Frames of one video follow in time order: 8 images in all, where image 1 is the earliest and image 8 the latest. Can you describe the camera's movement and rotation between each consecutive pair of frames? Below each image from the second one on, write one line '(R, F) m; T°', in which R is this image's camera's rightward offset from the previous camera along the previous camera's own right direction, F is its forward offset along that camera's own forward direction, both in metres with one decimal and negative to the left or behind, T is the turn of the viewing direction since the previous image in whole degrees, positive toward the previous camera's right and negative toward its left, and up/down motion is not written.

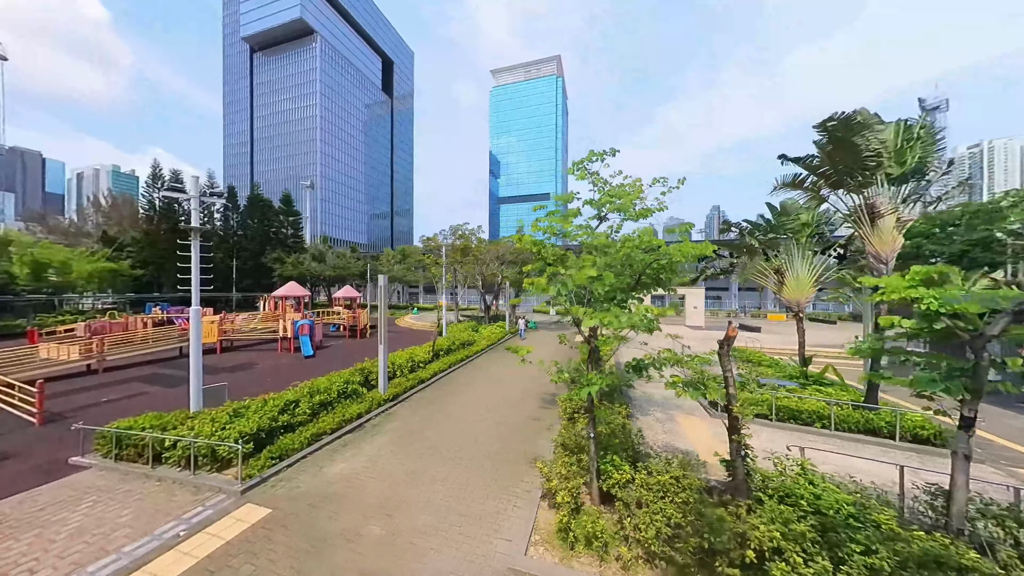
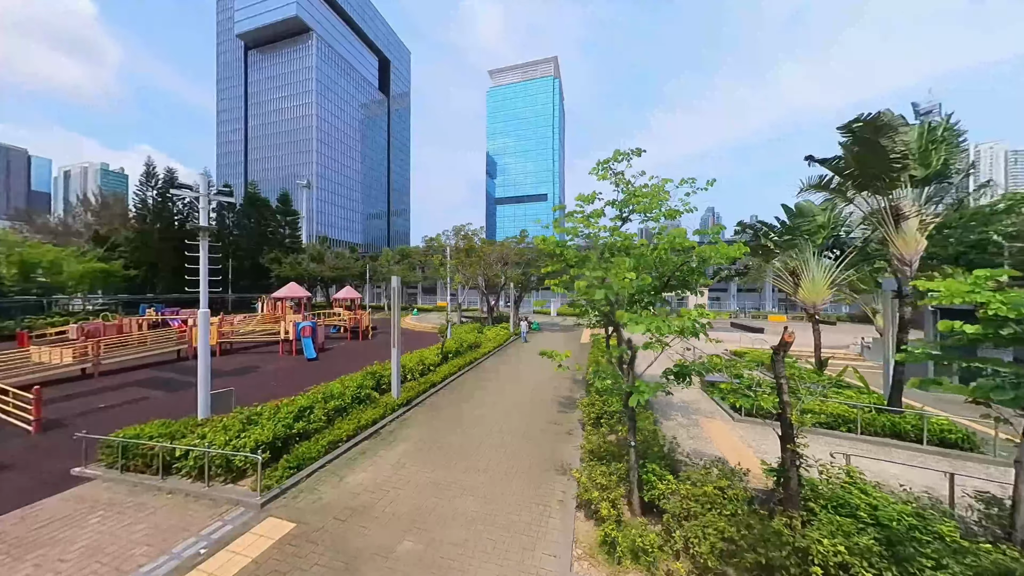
(-0.4, +0.1) m; +1°
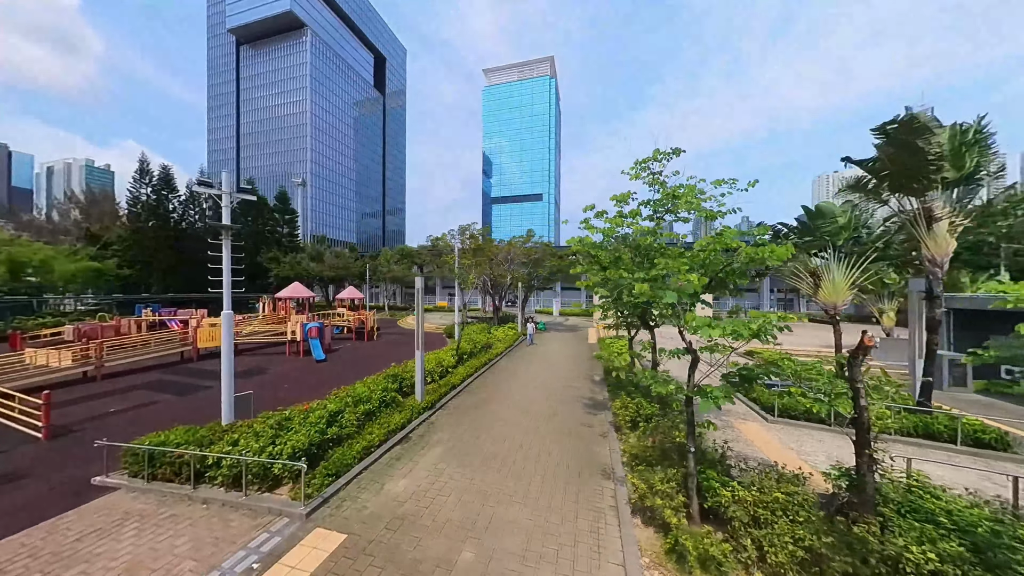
(-0.7, +0.1) m; +1°
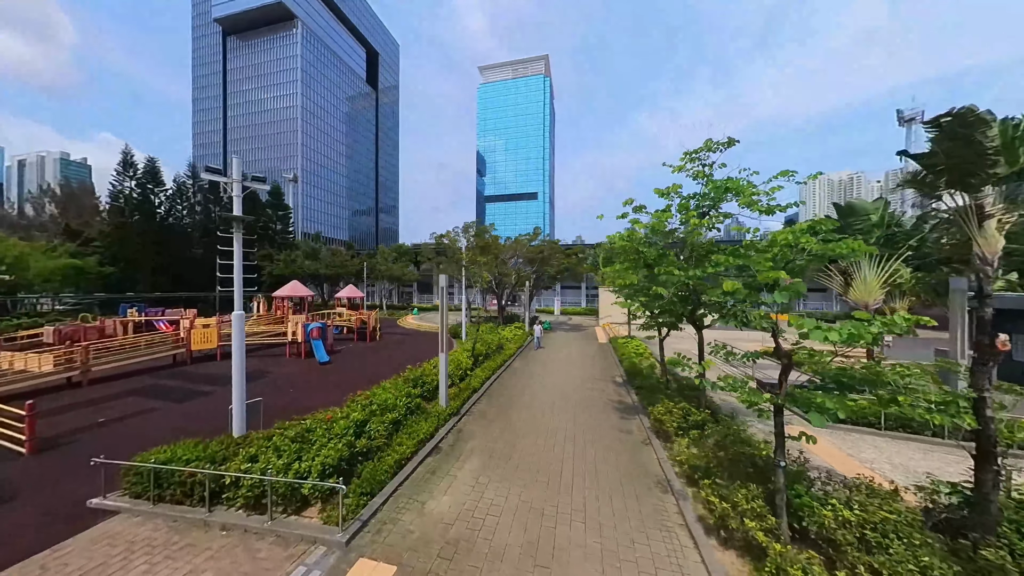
(-0.7, +0.3) m; +1°
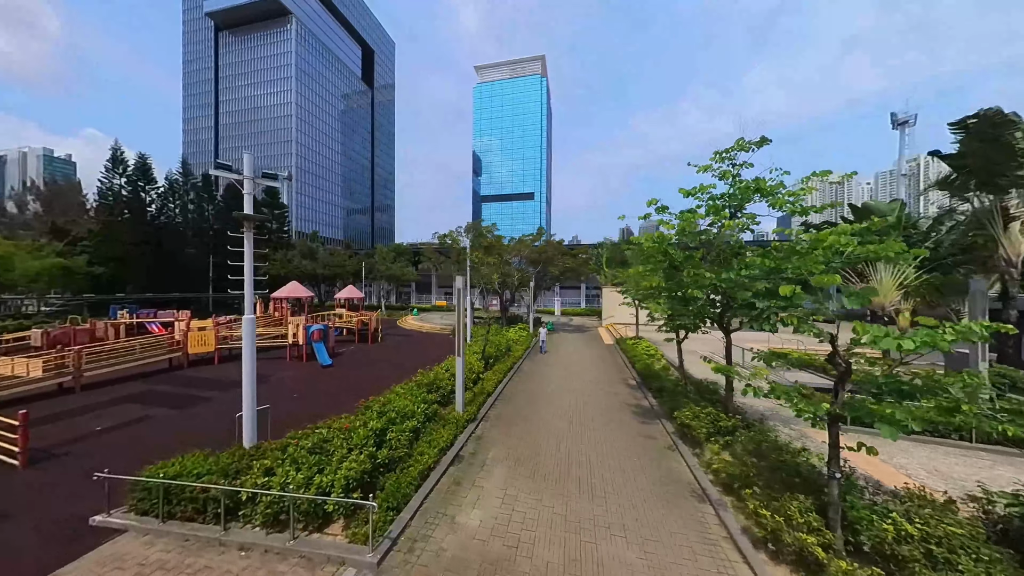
(-0.4, +0.2) m; +1°
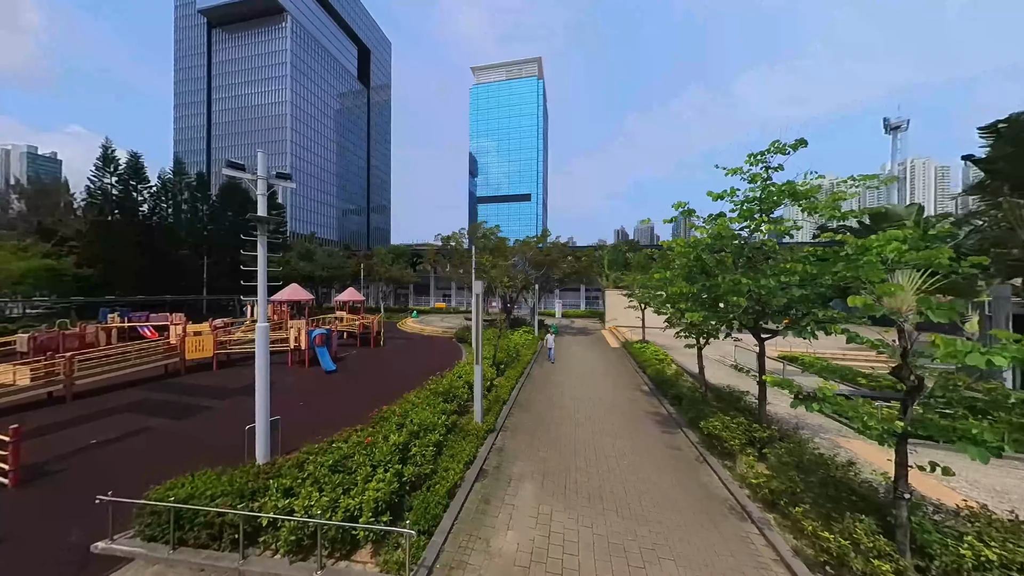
(-0.5, +0.2) m; +1°
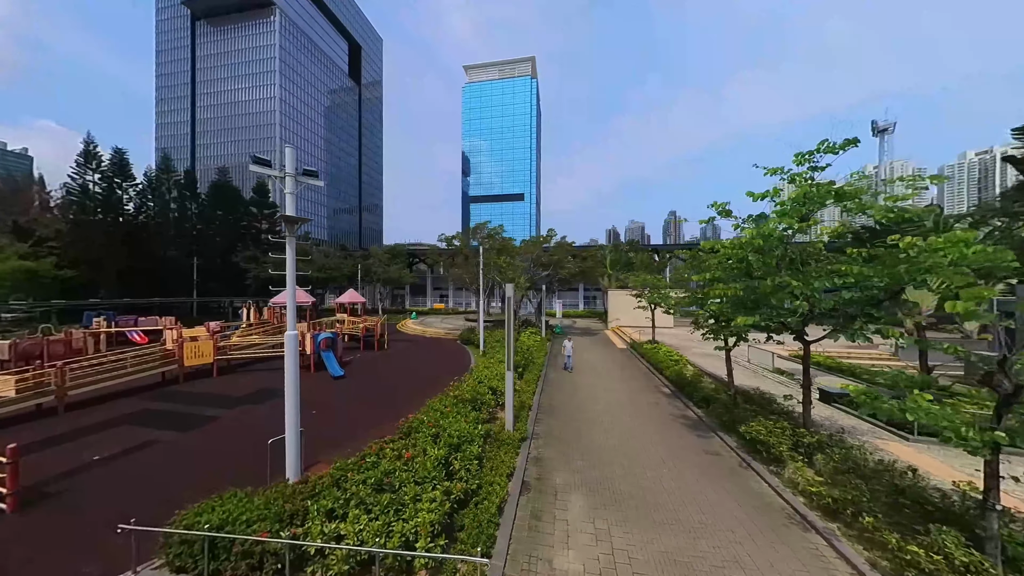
(-0.7, +0.2) m; +2°
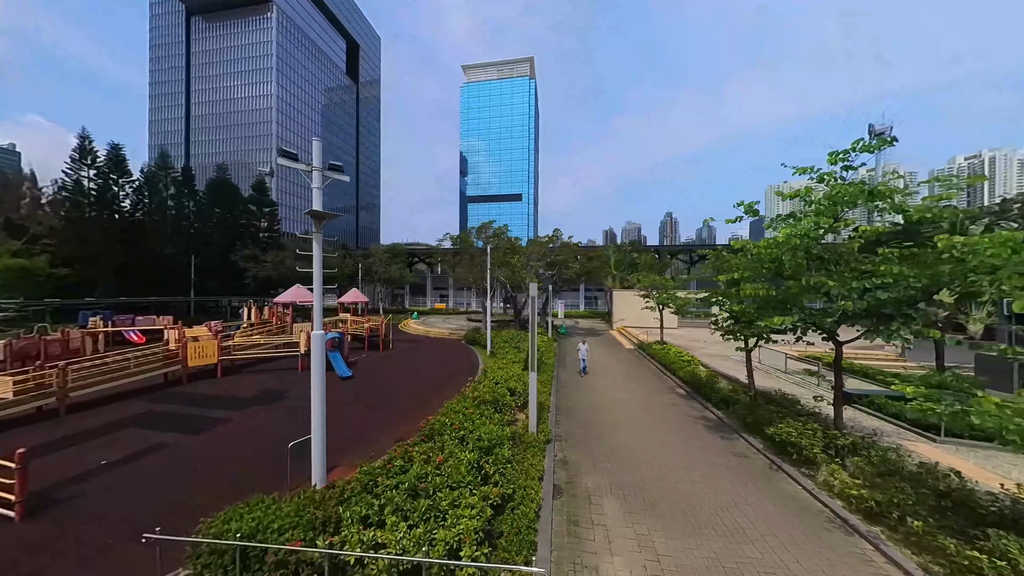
(-0.5, +0.1) m; +1°
